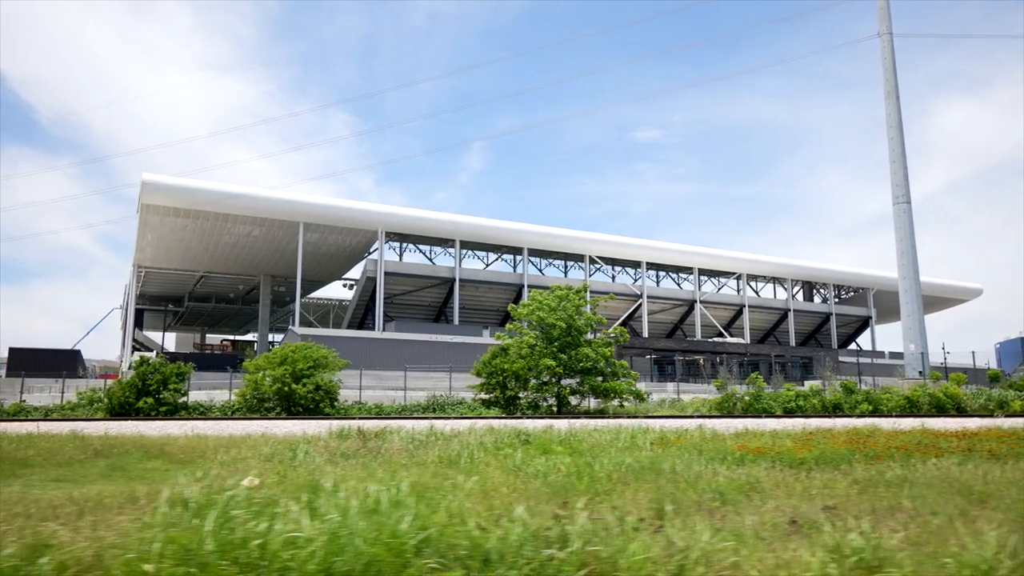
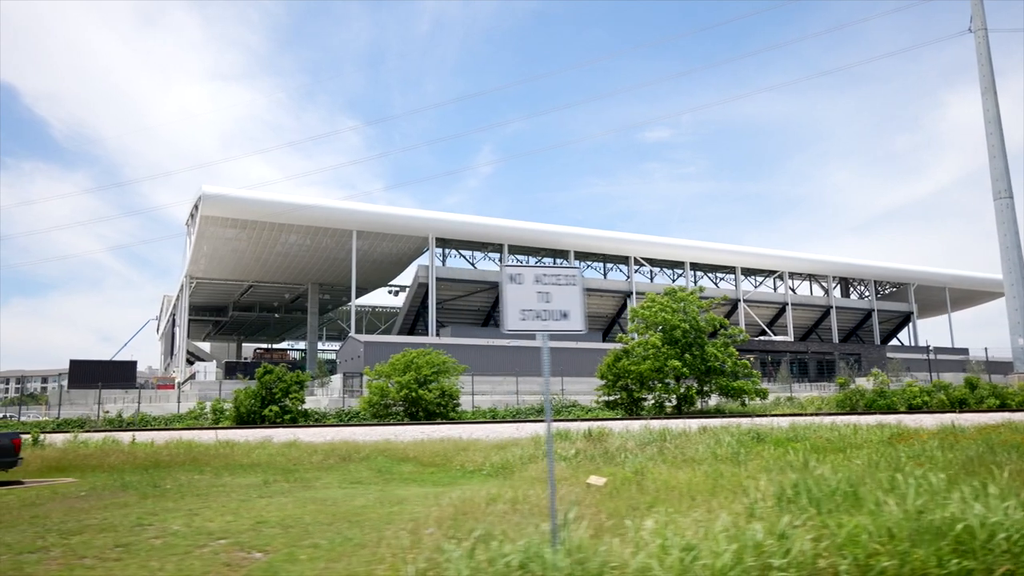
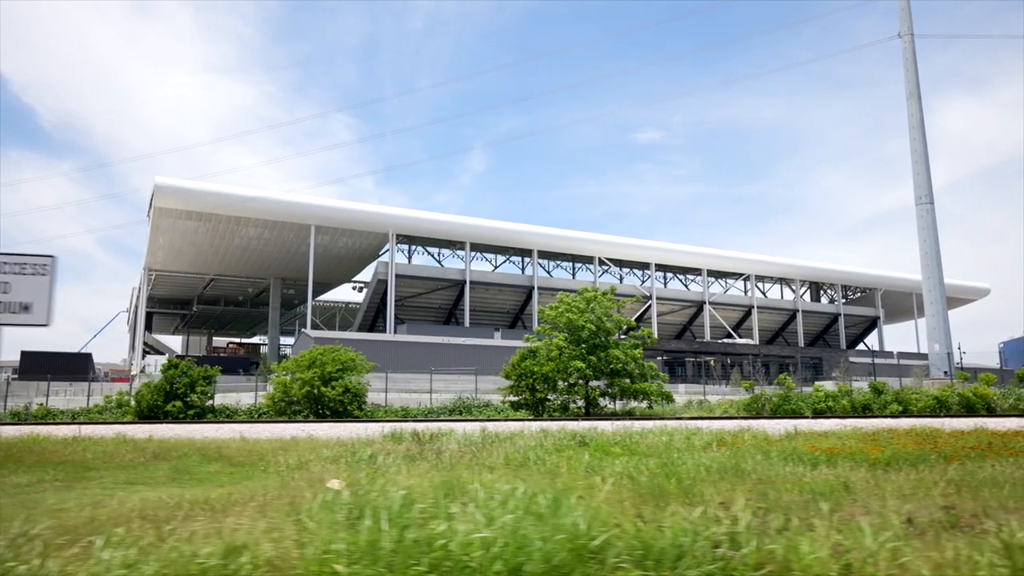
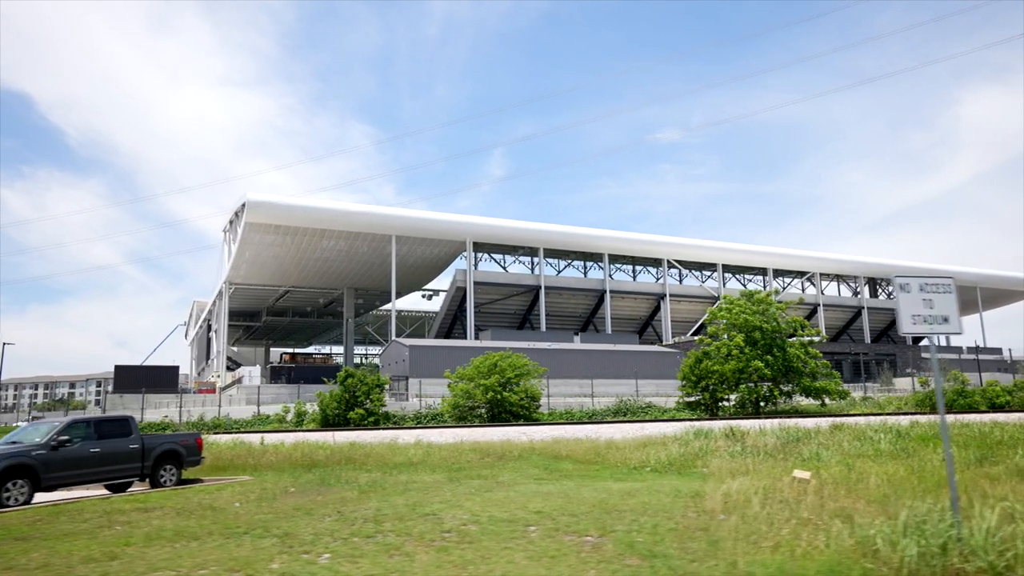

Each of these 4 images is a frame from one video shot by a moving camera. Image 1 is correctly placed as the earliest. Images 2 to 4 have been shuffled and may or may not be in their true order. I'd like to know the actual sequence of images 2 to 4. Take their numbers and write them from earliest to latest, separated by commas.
3, 2, 4
